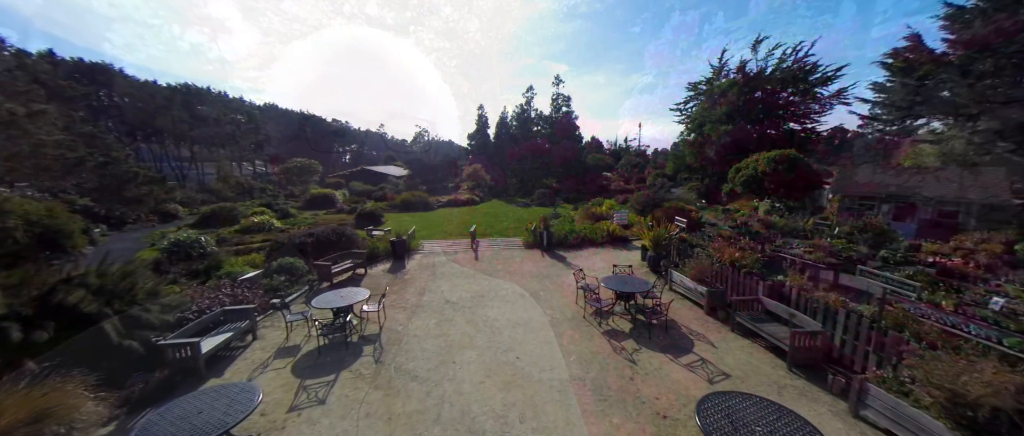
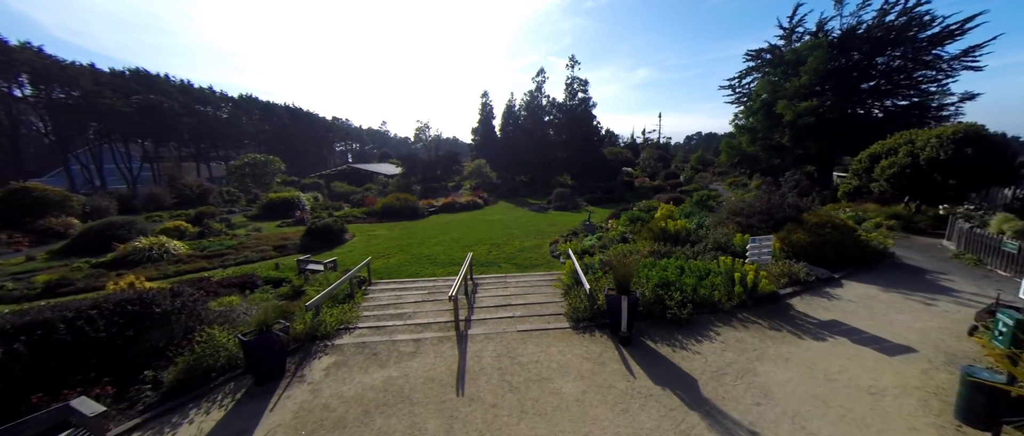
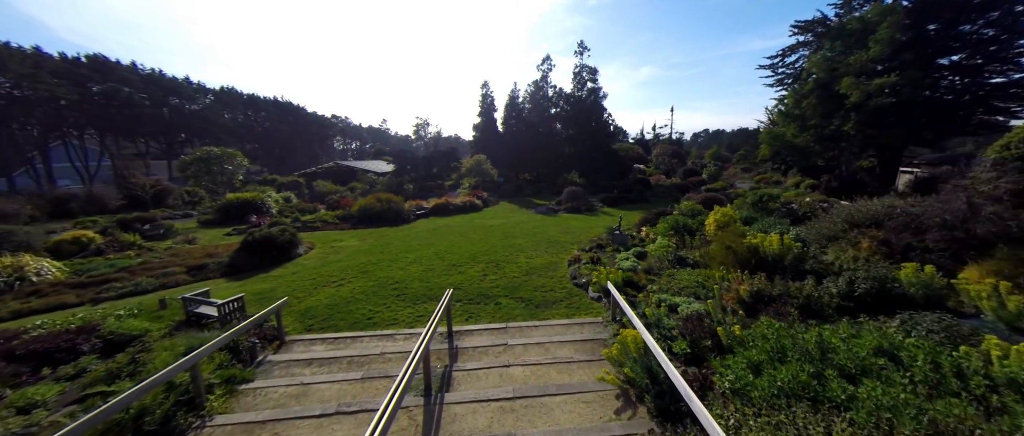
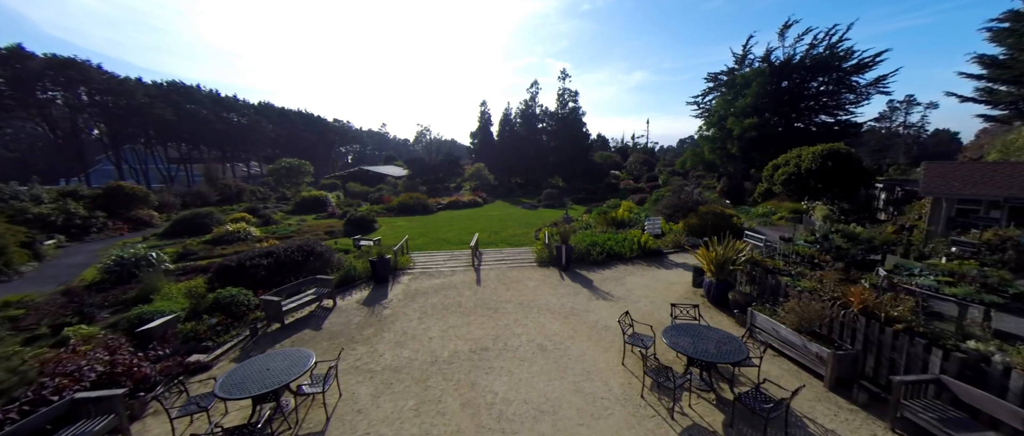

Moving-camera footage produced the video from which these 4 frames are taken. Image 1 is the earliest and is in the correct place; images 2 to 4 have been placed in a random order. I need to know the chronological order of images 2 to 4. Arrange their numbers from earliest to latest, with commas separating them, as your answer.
4, 2, 3
